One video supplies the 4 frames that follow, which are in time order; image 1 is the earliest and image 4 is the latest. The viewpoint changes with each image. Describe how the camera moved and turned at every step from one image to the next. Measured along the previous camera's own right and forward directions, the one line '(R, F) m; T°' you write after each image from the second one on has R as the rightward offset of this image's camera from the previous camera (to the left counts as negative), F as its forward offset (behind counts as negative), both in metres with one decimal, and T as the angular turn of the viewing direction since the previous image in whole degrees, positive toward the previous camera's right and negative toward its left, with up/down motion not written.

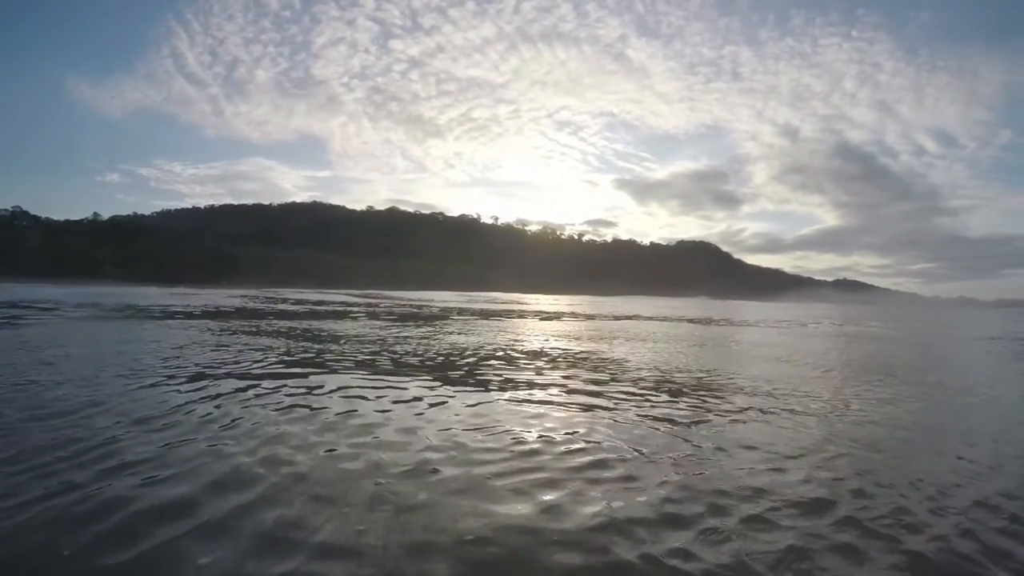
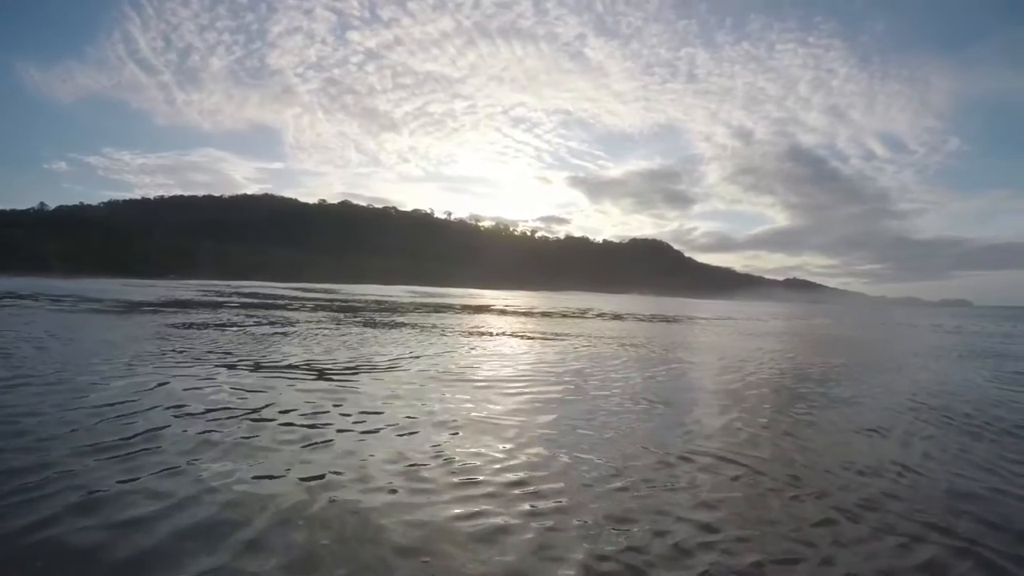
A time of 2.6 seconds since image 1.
(-1.1, +0.1) m; +4°
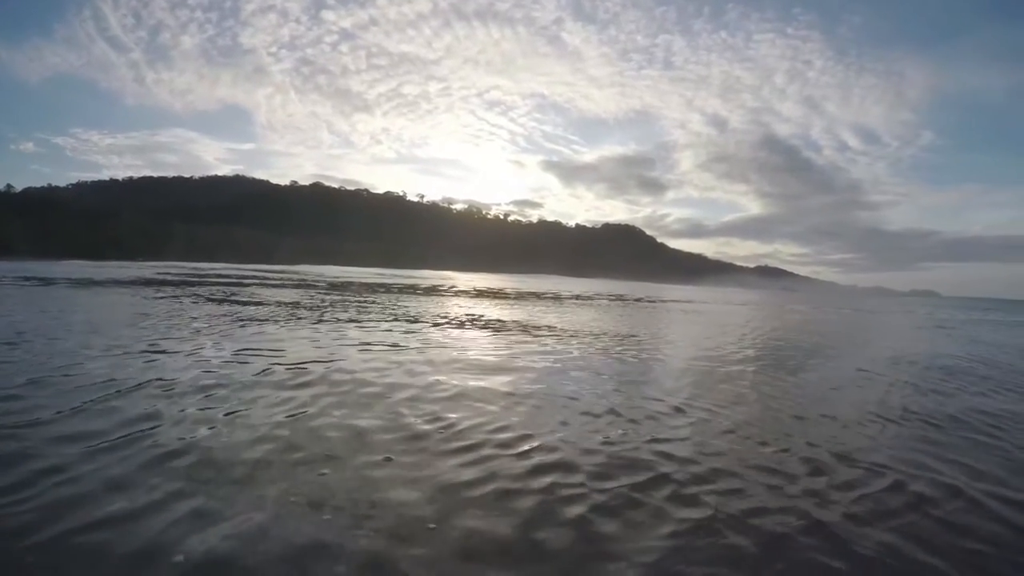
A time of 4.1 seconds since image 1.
(-0.5, -0.6) m; +2°
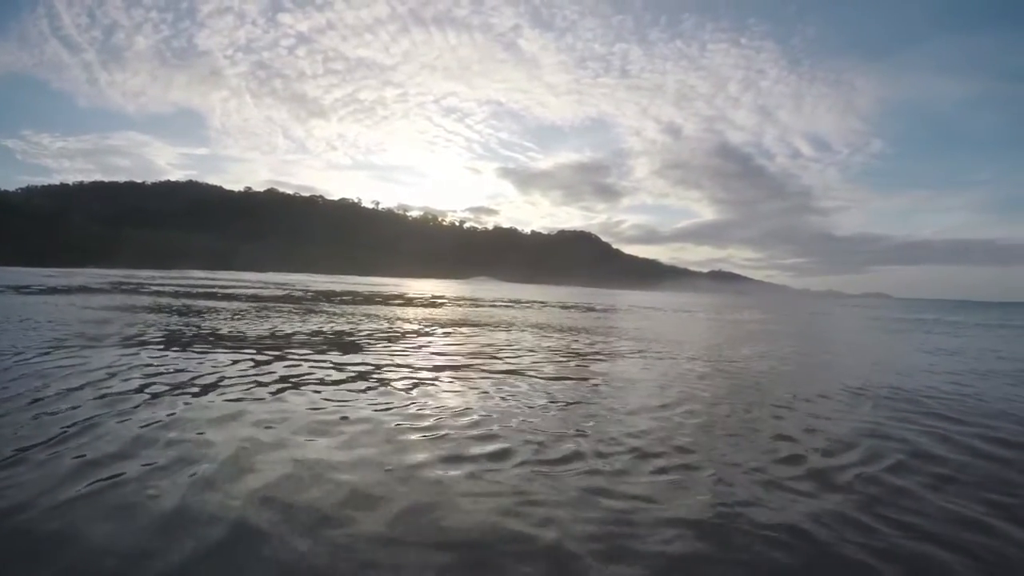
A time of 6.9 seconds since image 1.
(-1.6, 0.0) m; +3°
